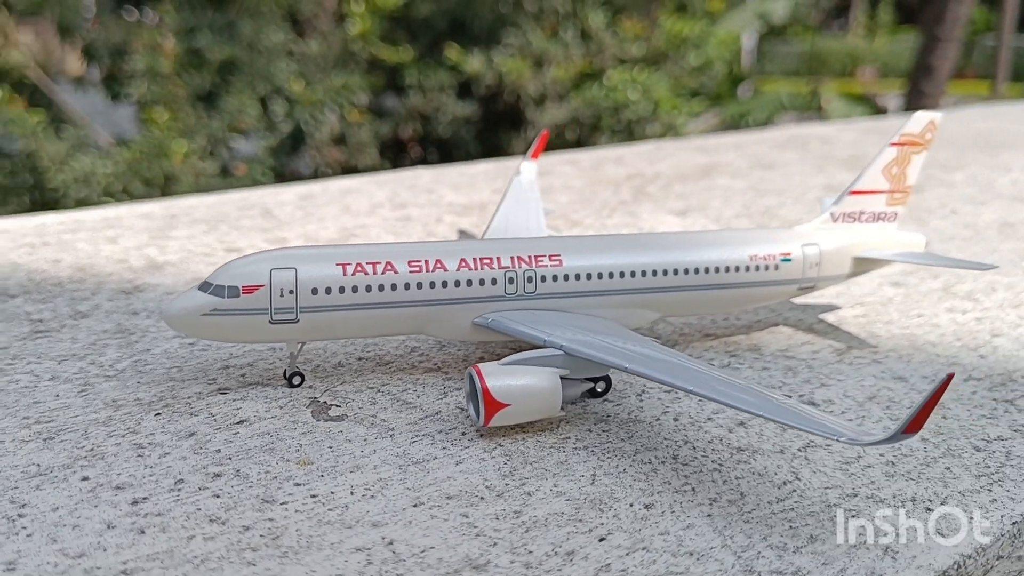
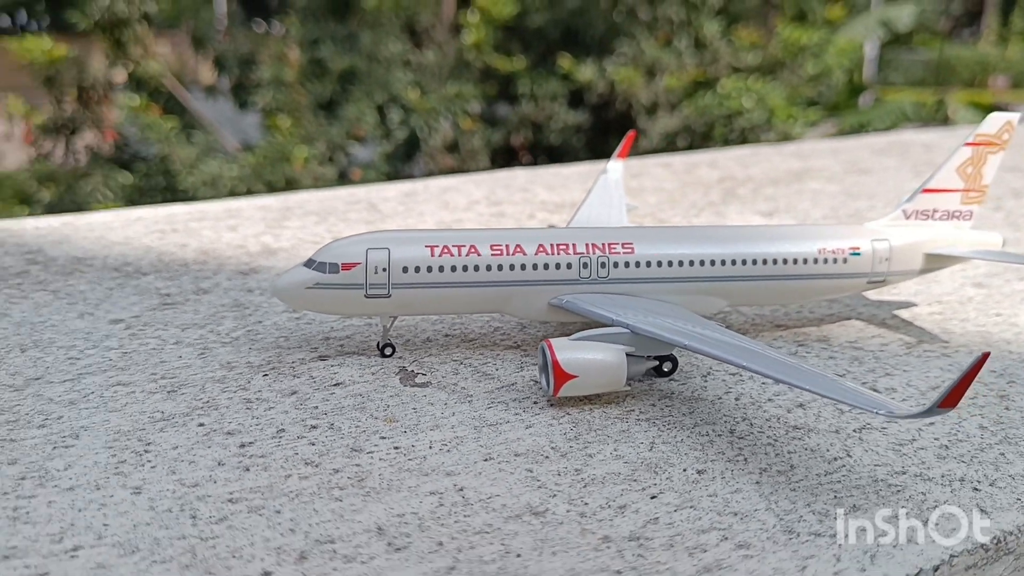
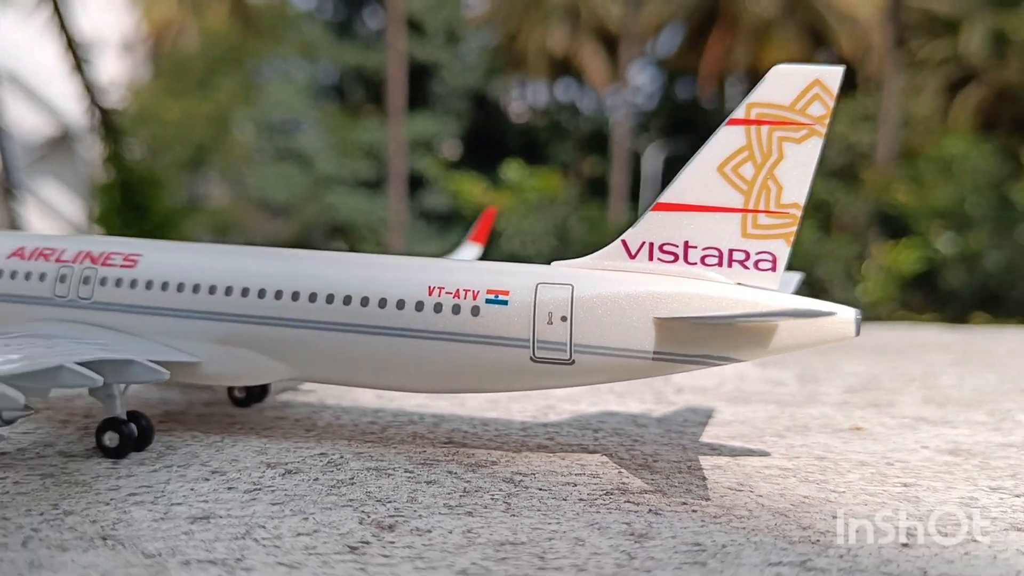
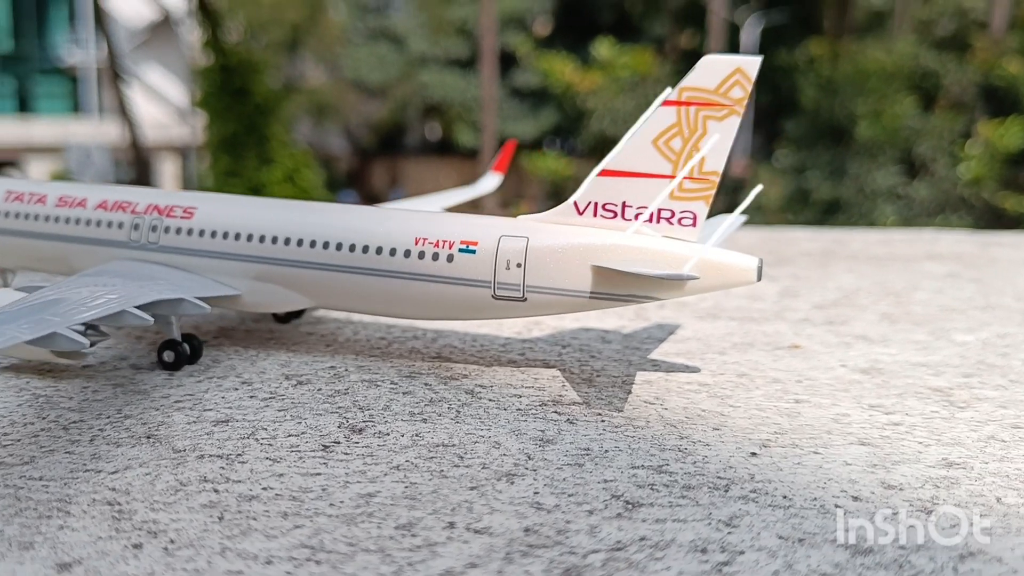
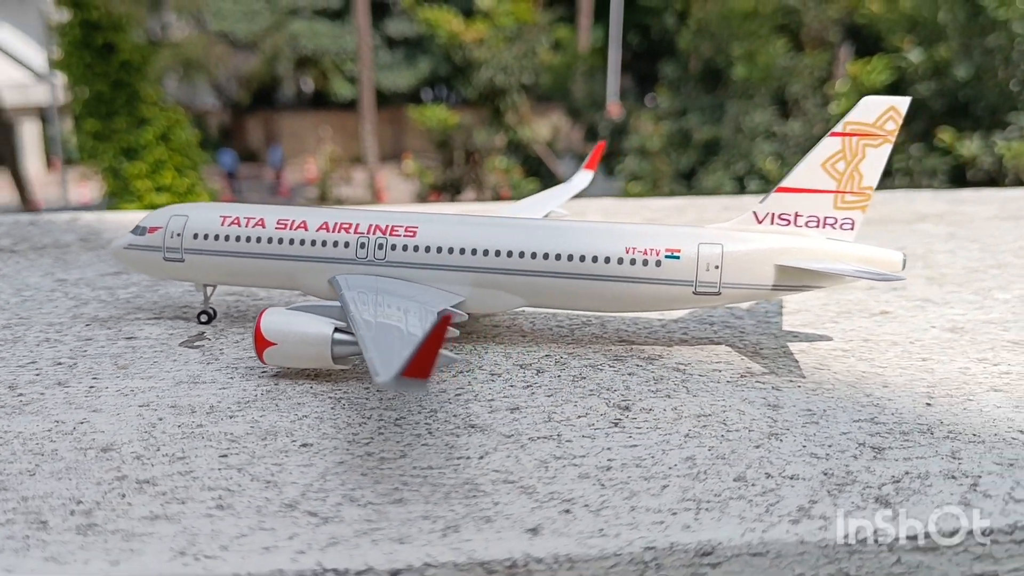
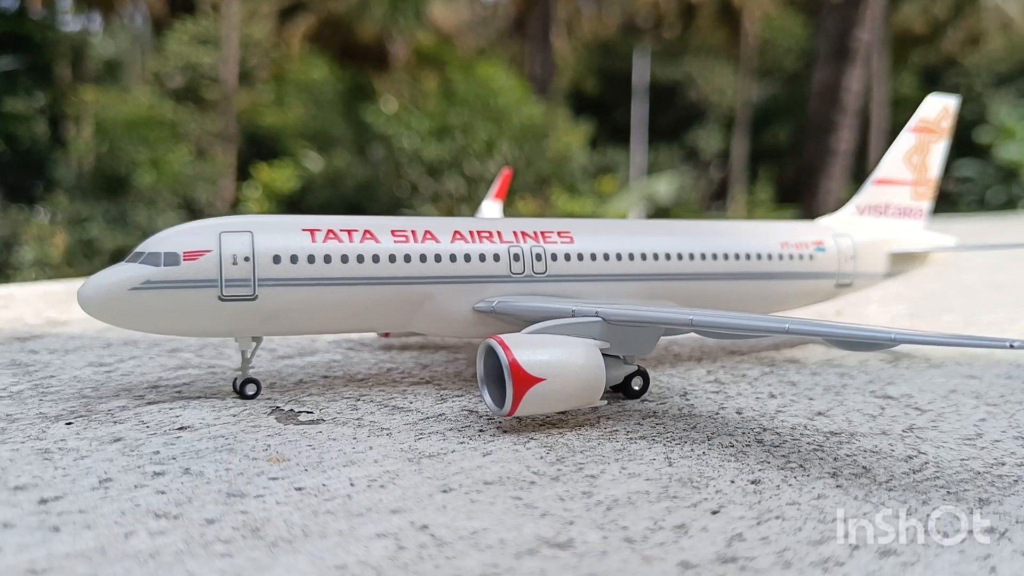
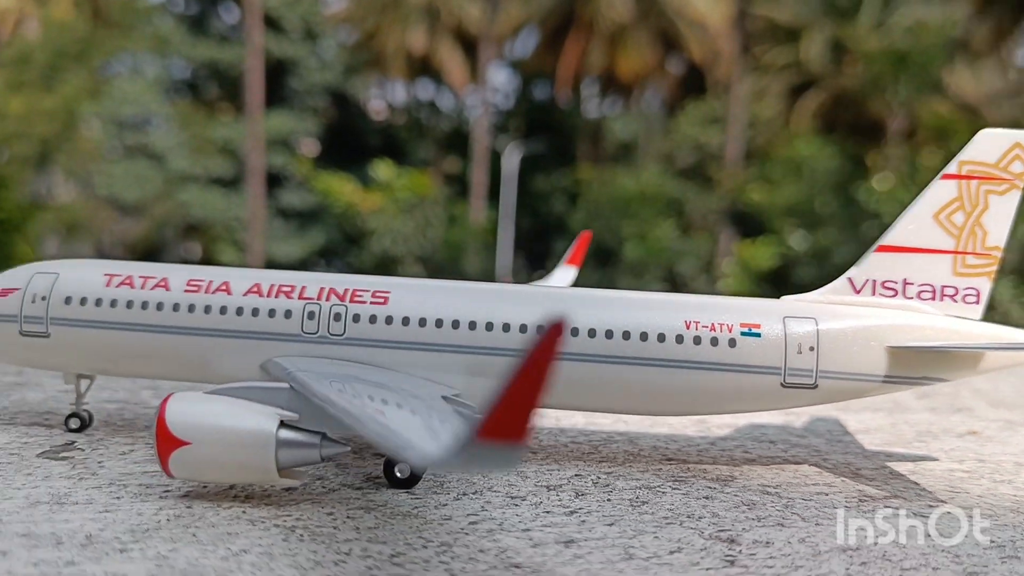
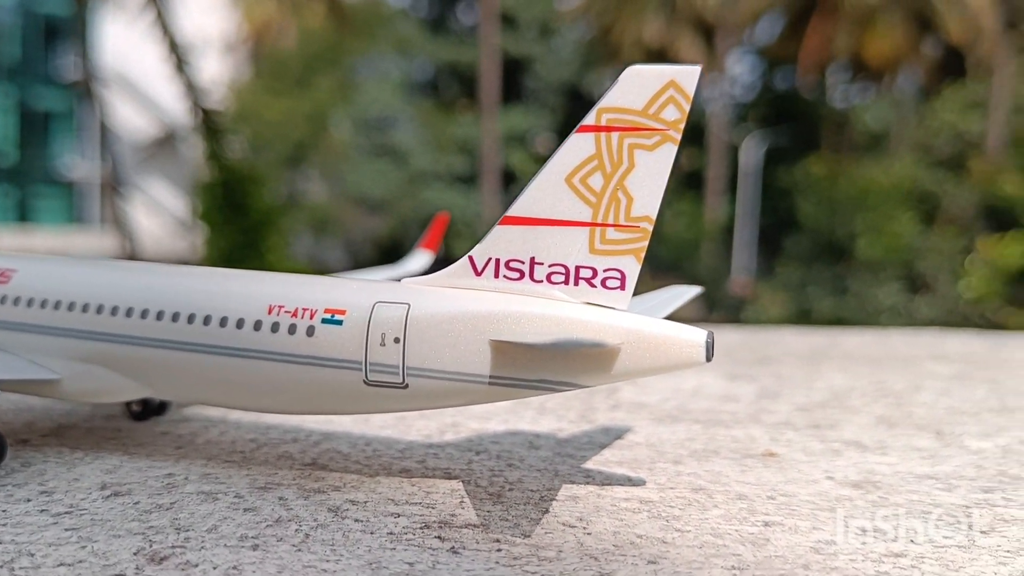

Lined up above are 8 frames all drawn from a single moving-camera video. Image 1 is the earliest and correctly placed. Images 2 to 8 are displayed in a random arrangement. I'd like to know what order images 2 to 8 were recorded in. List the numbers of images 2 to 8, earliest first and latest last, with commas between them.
2, 5, 4, 8, 3, 7, 6
